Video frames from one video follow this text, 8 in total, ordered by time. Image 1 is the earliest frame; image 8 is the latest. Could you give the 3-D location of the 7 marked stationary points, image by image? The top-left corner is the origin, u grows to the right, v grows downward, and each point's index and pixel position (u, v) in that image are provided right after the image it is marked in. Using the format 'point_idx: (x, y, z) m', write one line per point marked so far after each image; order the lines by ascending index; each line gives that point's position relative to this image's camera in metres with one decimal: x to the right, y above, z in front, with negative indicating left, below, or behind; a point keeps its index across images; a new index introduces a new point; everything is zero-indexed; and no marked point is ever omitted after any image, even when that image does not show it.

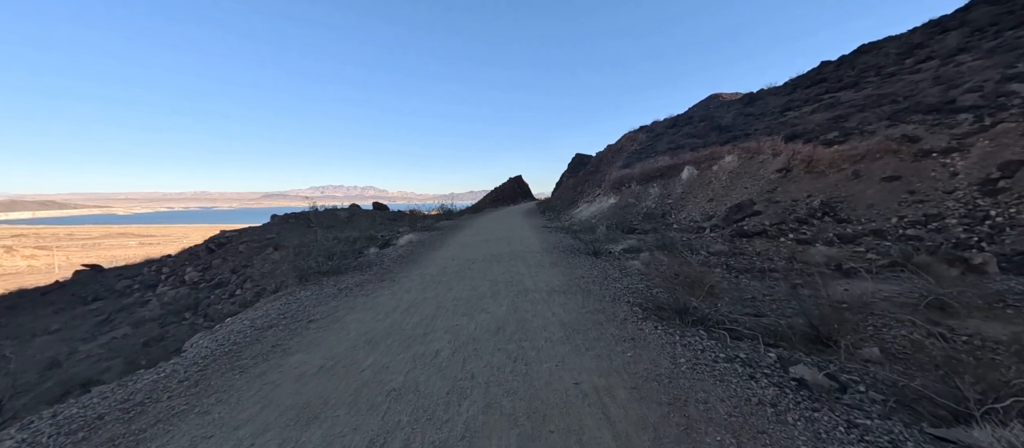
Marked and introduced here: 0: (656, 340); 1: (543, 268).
0: (+1.8, -1.4, +3.3) m
1: (+0.8, -1.1, +6.6) m
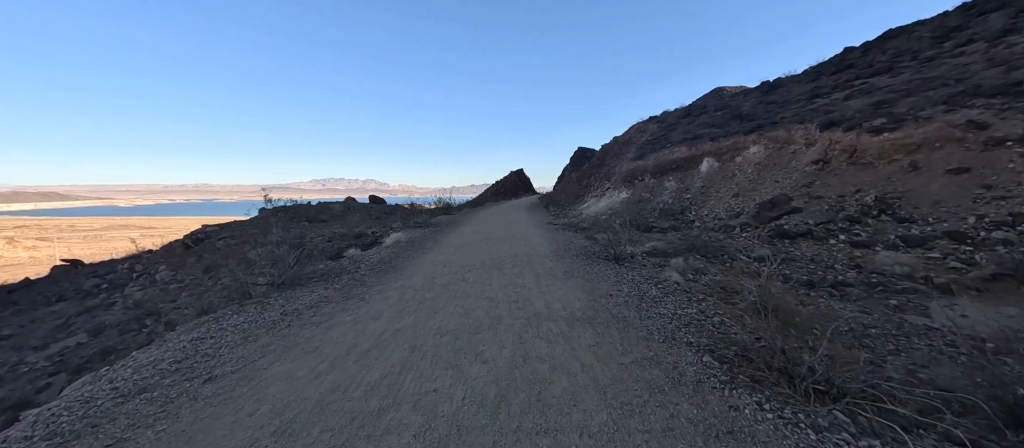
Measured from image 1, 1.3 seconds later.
0: (+1.9, -1.5, +1.9) m
1: (+0.9, -1.2, +5.2) m
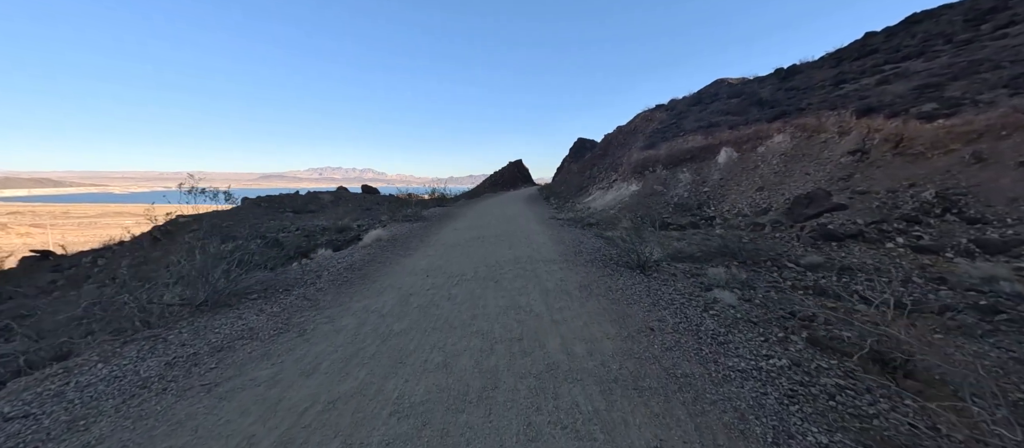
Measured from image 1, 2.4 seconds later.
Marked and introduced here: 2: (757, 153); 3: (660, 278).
0: (+1.9, -1.7, +0.6) m
1: (+0.9, -1.2, +3.9) m
2: (+12.4, +3.6, +13.3) m
3: (+2.9, -1.1, +5.1) m
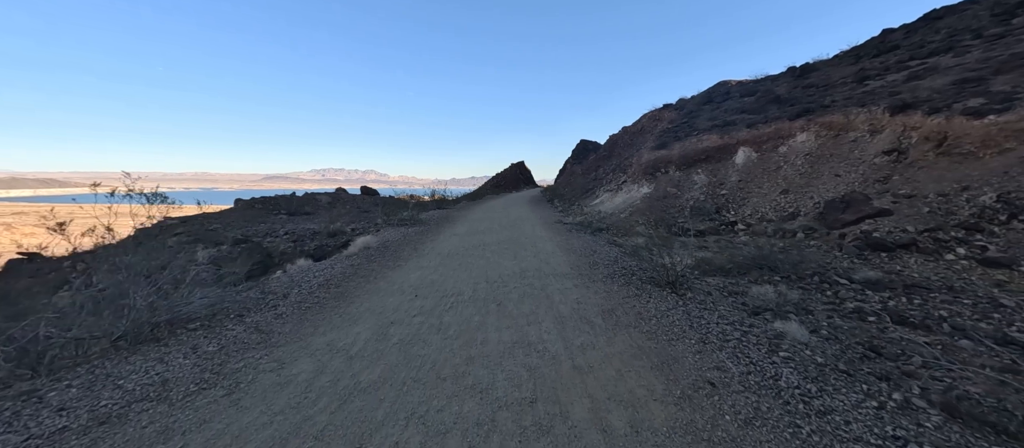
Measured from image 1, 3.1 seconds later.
0: (+2.0, -1.8, -0.3) m
1: (+1.0, -1.3, +3.1) m
2: (+12.6, +3.3, +12.4) m
3: (+3.0, -1.2, +4.3) m
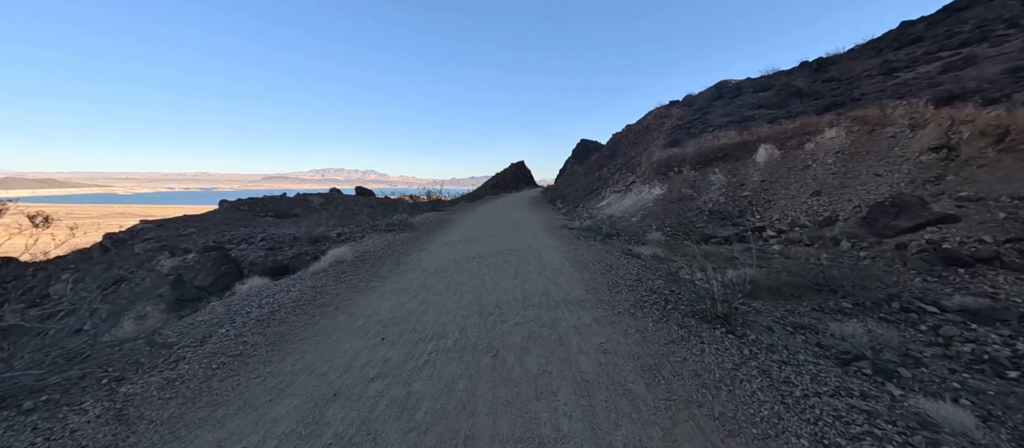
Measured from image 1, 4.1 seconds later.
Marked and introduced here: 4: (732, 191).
0: (+2.0, -2.0, -1.4) m
1: (+1.0, -1.6, +1.9) m
2: (+12.6, +3.1, +11.3) m
3: (+3.0, -1.4, +3.1) m
4: (+9.5, +1.4, +11.3) m
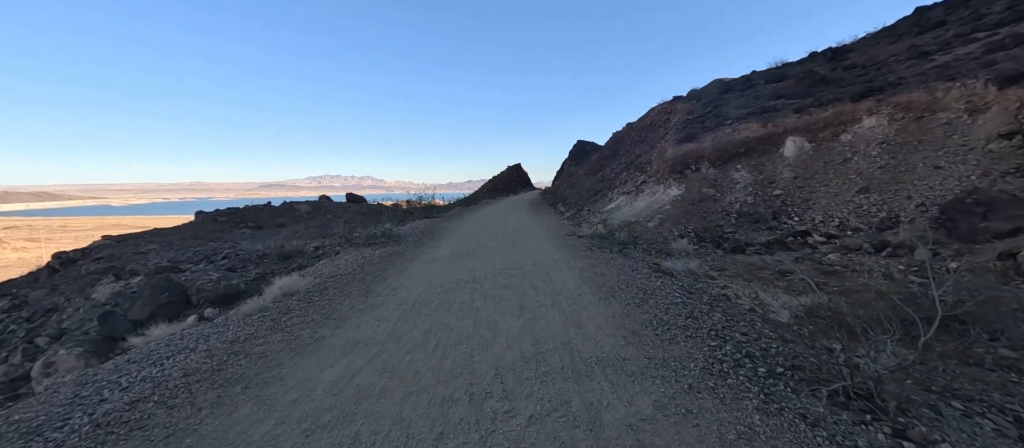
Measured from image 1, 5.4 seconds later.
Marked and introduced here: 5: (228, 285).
0: (+2.1, -2.2, -2.8) m
1: (+1.1, -1.8, +0.5) m
2: (+12.5, +3.1, +10.0) m
3: (+3.1, -1.6, +1.7) m
4: (+9.5, +1.3, +10.0) m
5: (-7.8, -1.7, +7.2) m
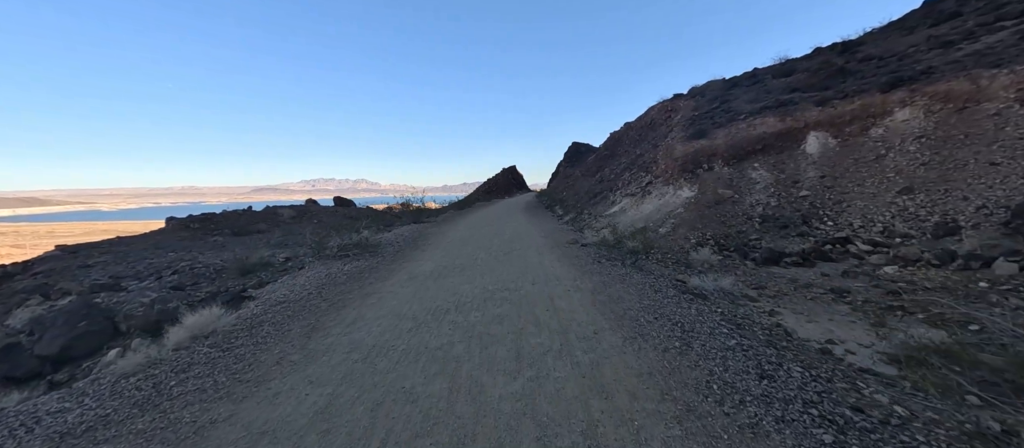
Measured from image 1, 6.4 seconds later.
0: (+2.2, -2.3, -3.9) m
1: (+1.1, -1.9, -0.6) m
2: (+12.3, +3.0, +9.0) m
3: (+3.0, -1.8, +0.6) m
4: (+9.3, +1.2, +9.0) m
5: (-7.9, -1.9, +6.0) m
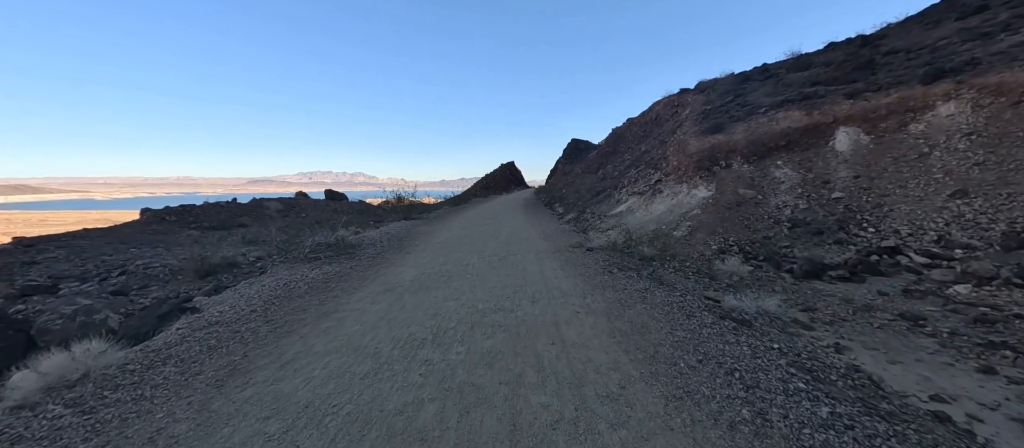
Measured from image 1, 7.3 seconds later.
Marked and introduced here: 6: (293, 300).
0: (+2.1, -2.5, -4.8) m
1: (+1.0, -2.1, -1.5) m
2: (+12.3, +2.8, +8.1) m
3: (+3.0, -1.9, -0.3) m
4: (+9.3, +1.0, +8.1) m
5: (-8.0, -1.8, +5.0) m
6: (-3.7, -1.2, +4.4) m
